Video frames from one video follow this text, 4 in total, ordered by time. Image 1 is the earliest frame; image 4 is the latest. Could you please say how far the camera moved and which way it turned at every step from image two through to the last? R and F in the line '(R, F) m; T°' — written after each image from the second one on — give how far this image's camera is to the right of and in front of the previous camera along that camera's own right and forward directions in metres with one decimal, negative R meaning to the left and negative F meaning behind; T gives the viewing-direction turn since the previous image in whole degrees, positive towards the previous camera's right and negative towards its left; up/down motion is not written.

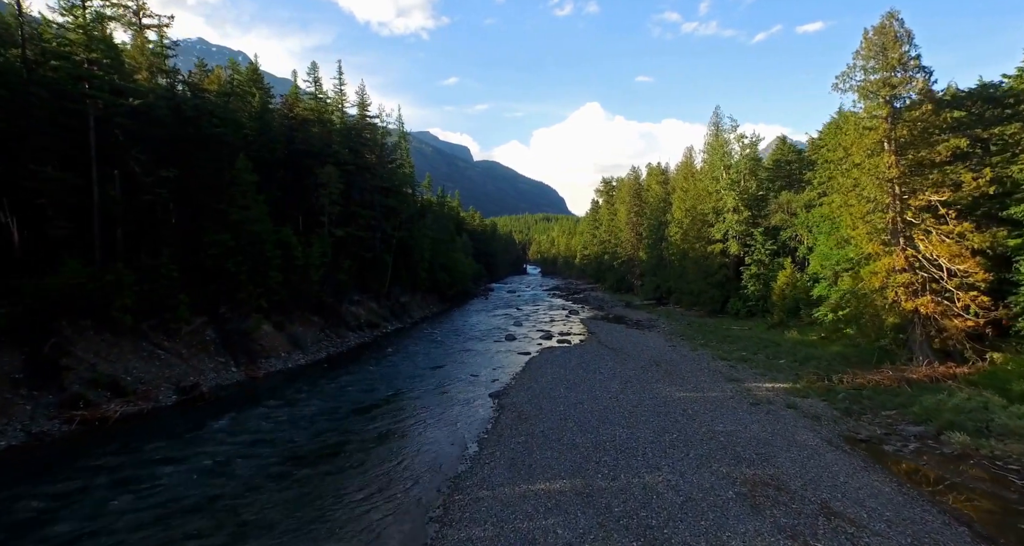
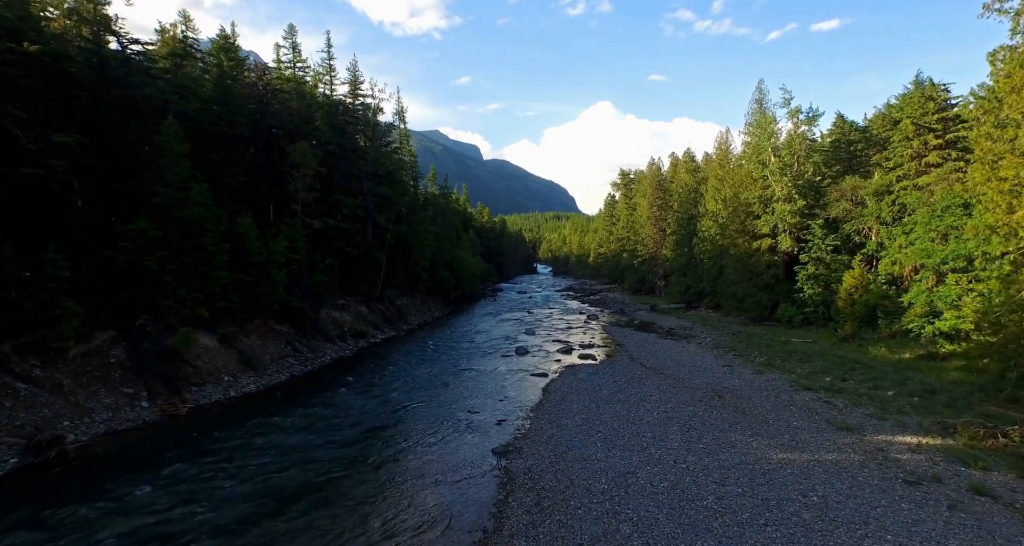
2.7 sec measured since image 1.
(-0.1, +7.0) m; -1°
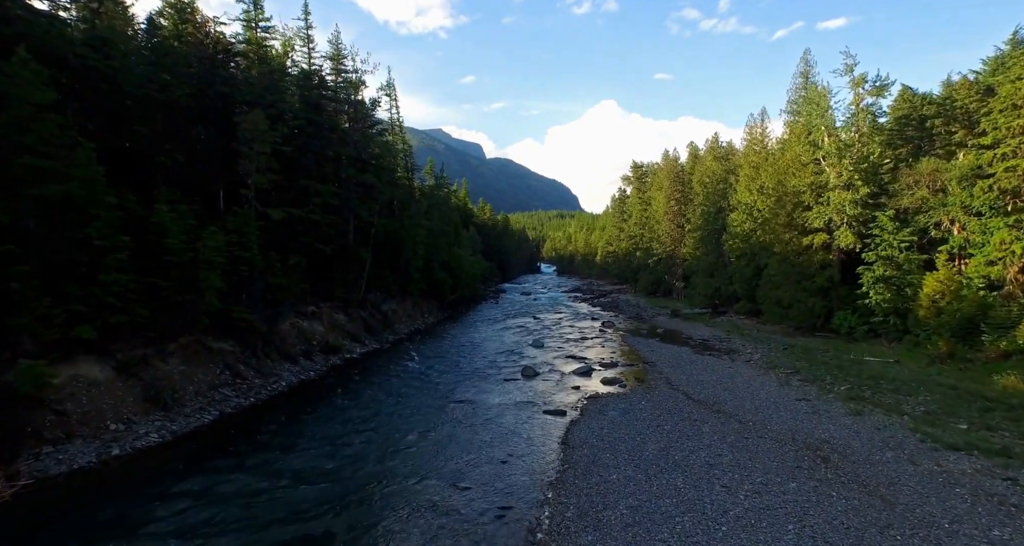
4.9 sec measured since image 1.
(-0.1, +6.7) m; 0°
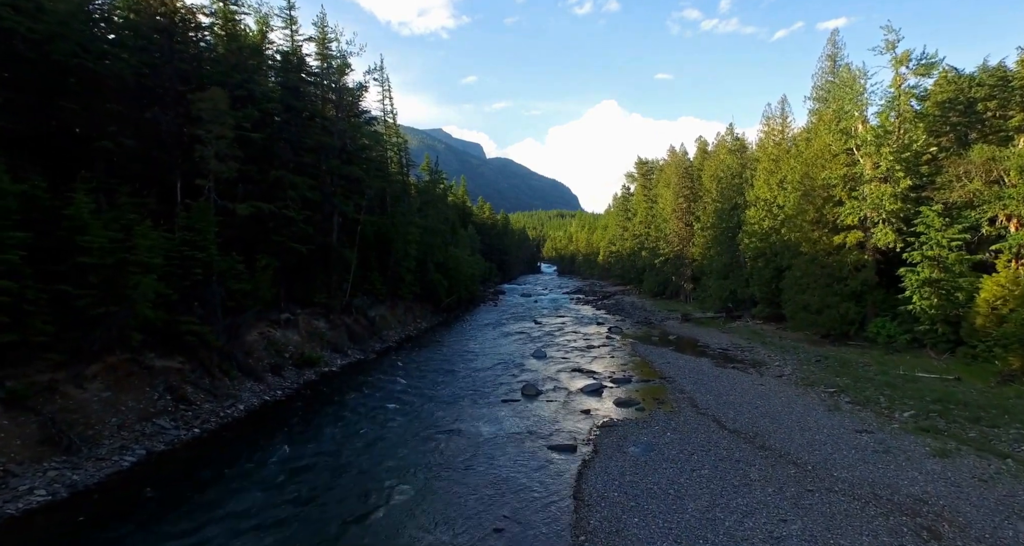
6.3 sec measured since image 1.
(+0.1, +3.7) m; 0°
